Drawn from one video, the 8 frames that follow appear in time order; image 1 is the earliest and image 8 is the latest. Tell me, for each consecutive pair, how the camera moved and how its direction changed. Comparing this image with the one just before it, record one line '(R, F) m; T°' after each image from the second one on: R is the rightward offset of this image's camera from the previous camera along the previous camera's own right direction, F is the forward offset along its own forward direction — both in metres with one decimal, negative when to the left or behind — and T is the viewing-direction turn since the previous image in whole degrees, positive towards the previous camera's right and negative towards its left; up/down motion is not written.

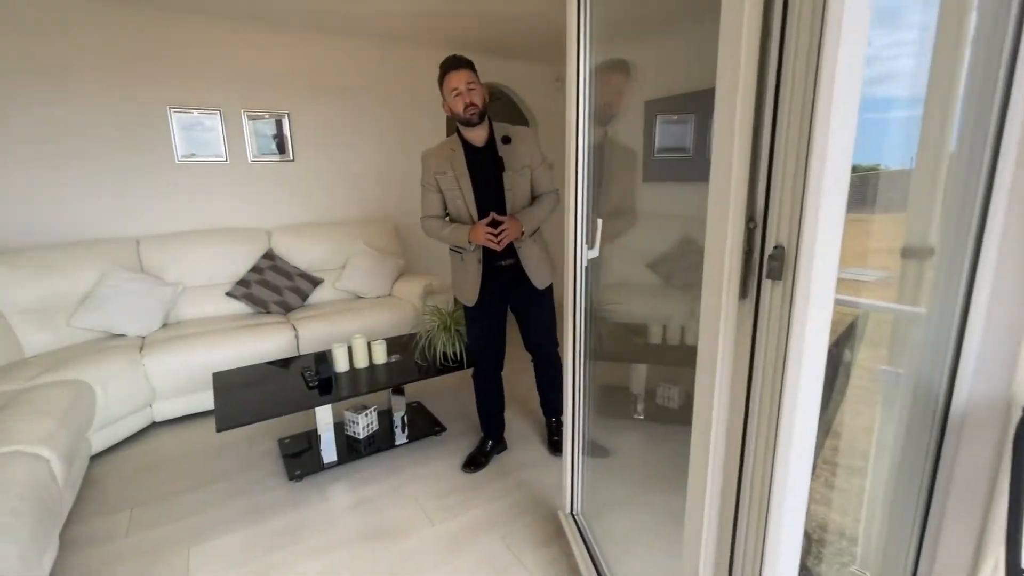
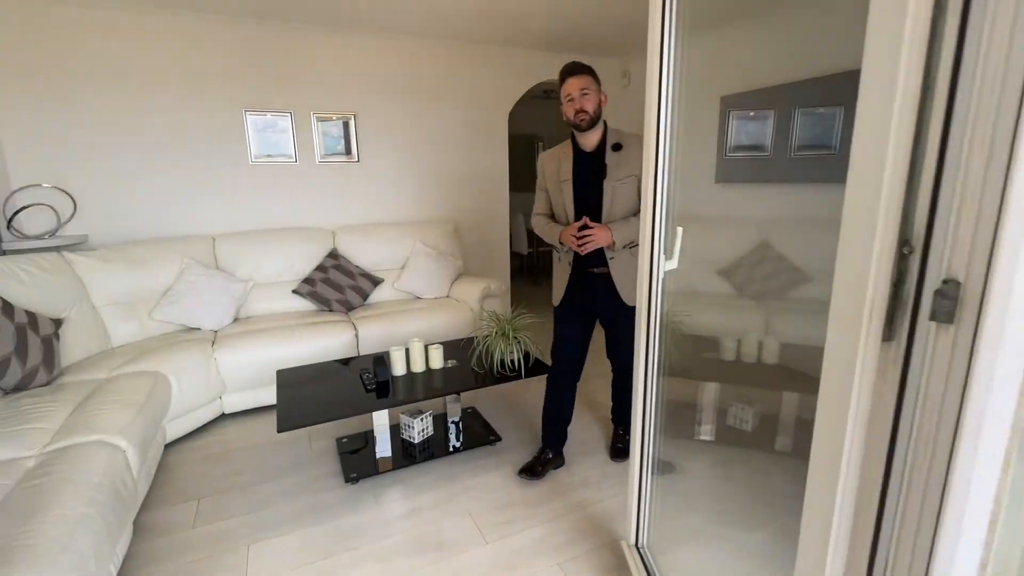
(0.0, +0.1) m; -7°
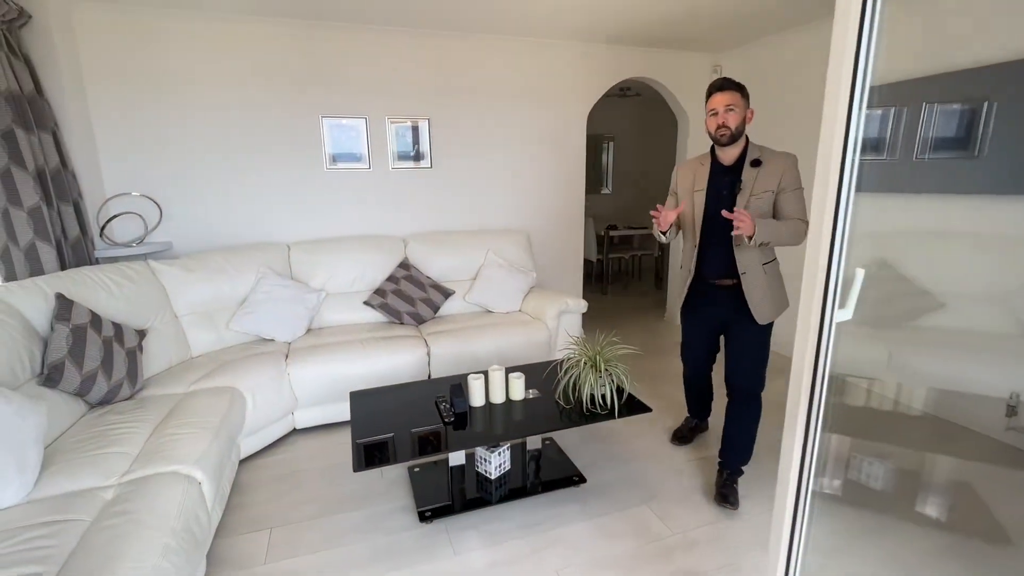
(-0.2, +0.2) m; -6°
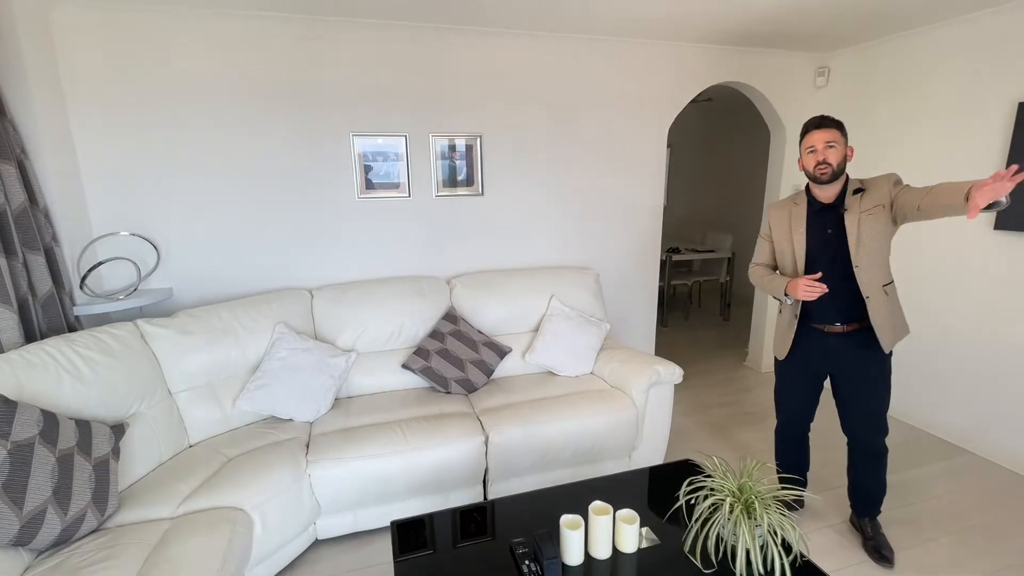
(-0.3, +0.6) m; -2°
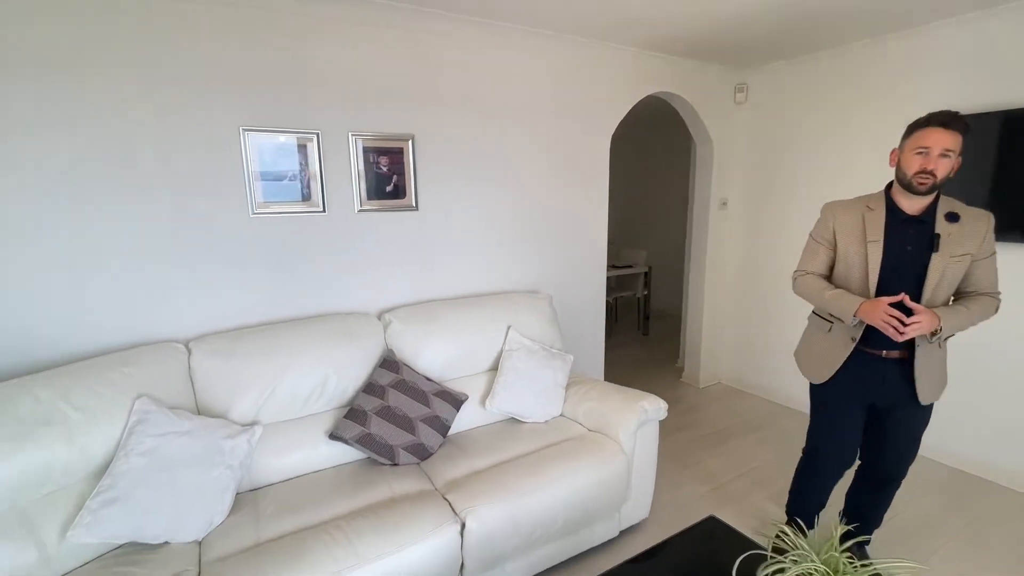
(-0.3, +0.5) m; +14°
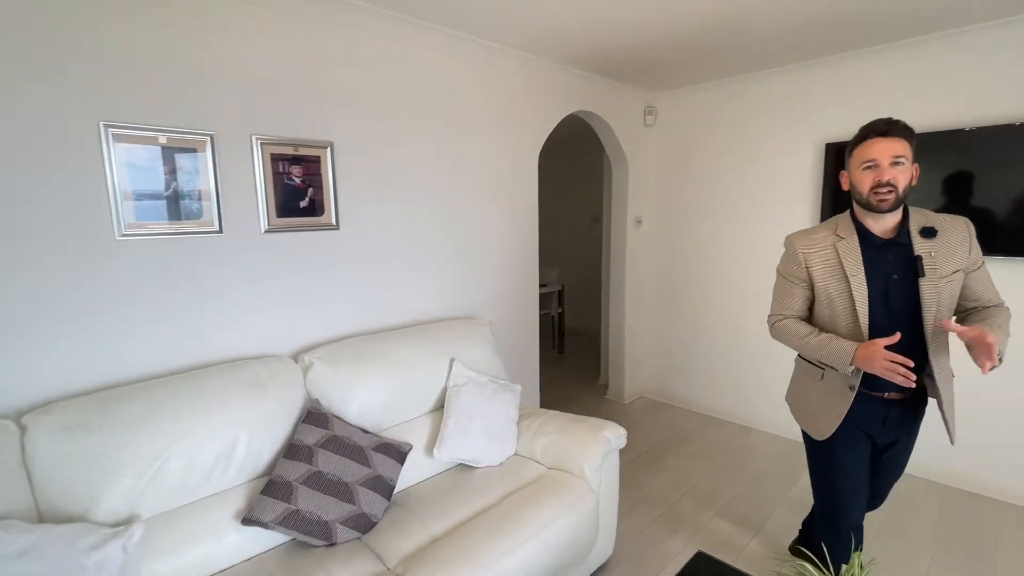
(-0.2, +0.2) m; +13°
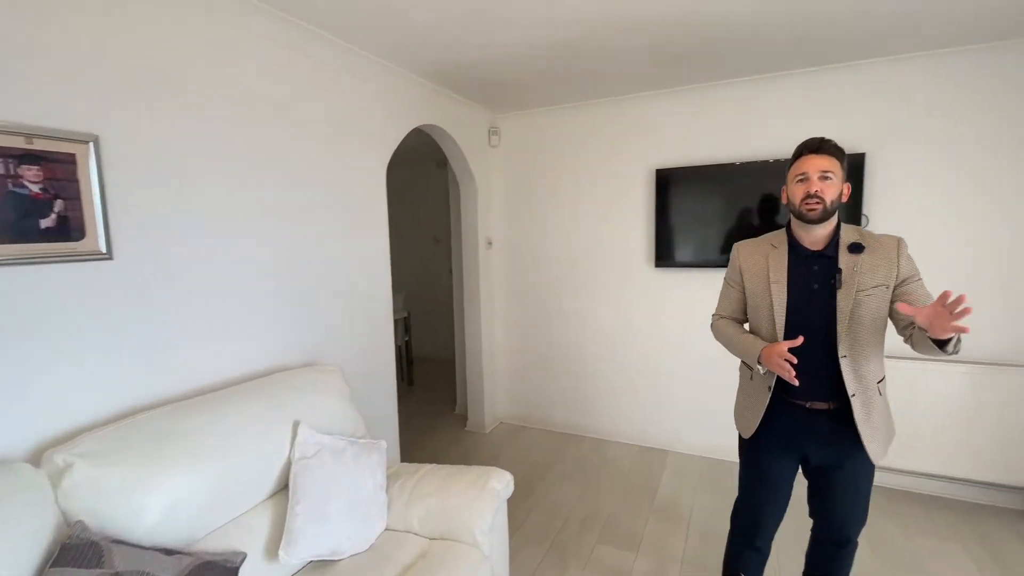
(-0.1, +0.3) m; +20°
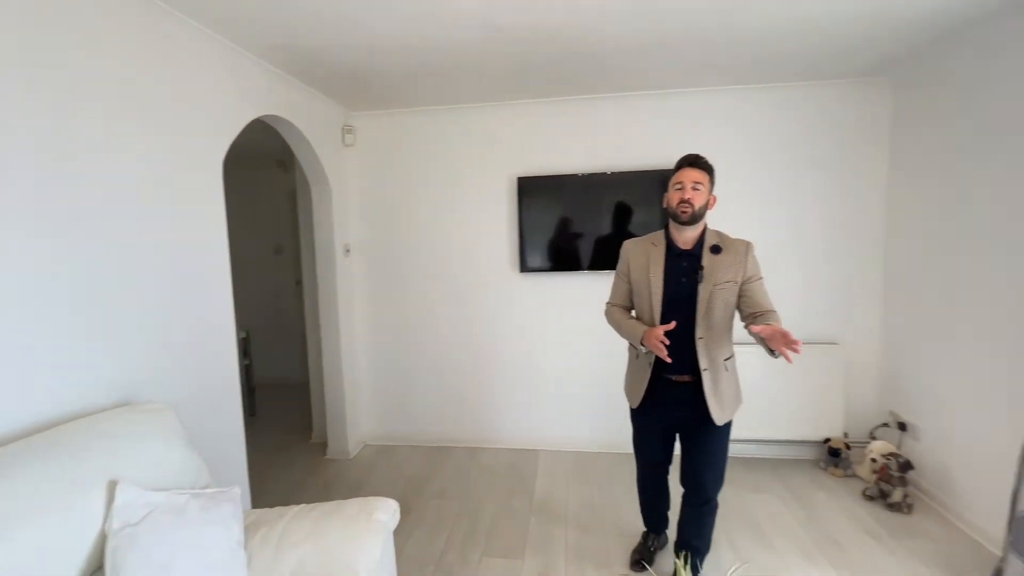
(-0.1, +0.1) m; +18°
